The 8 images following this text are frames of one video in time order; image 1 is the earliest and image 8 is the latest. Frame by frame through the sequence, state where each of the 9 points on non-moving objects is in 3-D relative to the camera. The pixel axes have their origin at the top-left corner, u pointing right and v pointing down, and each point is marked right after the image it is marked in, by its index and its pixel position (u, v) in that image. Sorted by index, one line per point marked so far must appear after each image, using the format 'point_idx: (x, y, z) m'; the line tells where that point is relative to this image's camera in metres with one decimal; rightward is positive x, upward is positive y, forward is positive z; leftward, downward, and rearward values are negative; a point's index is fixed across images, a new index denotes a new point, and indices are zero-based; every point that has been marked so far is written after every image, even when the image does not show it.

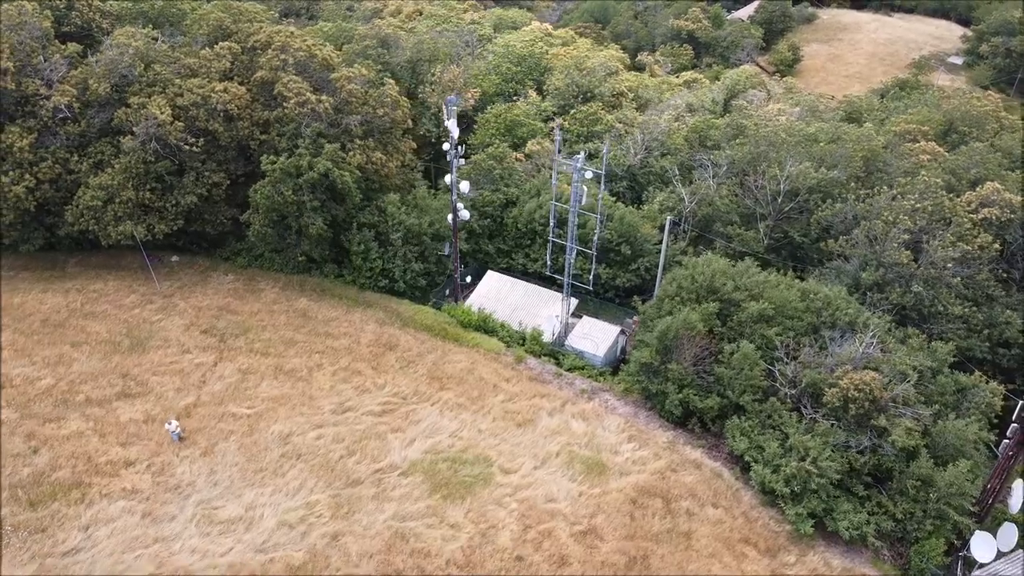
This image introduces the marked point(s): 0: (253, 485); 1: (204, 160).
0: (-4.2, -3.2, +13.2) m
1: (-7.2, +3.0, +18.9) m
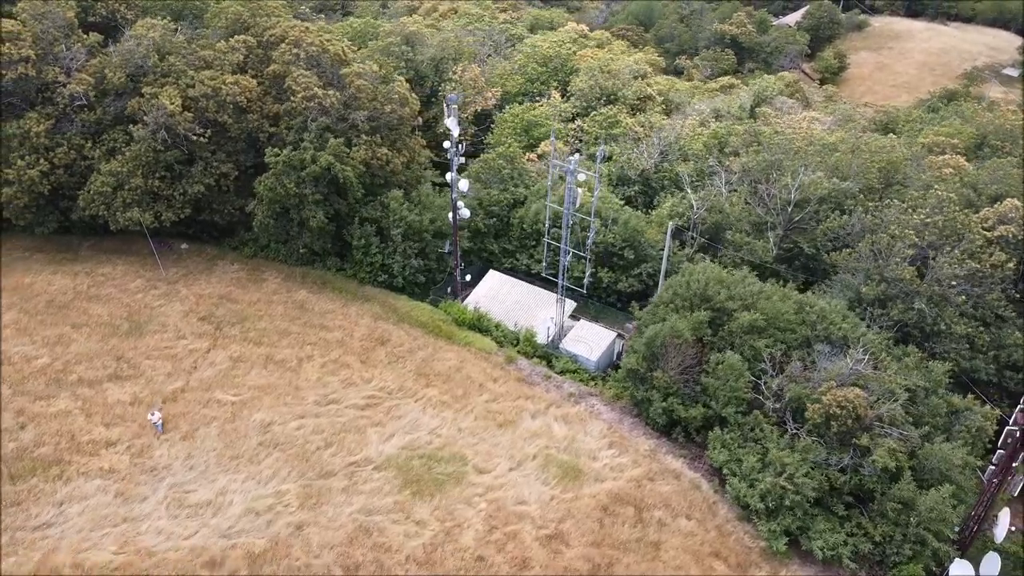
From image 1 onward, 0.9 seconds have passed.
0: (-4.7, -3.0, +13.4) m
1: (-7.1, +3.3, +19.3) m
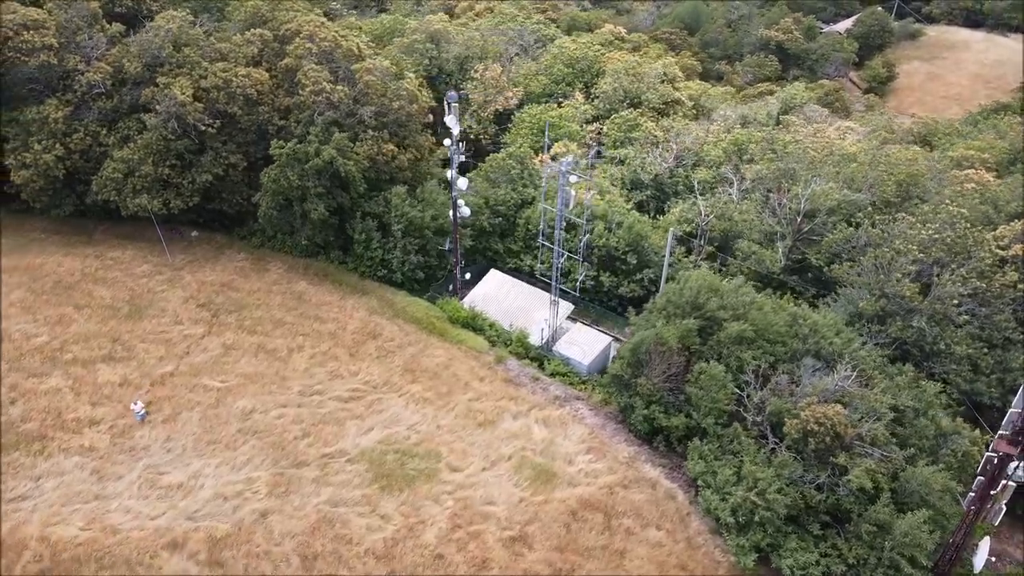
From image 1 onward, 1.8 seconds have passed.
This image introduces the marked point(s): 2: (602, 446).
0: (-5.2, -2.8, +13.7) m
1: (-6.9, +3.5, +19.6) m
2: (+1.7, -2.9, +15.1) m
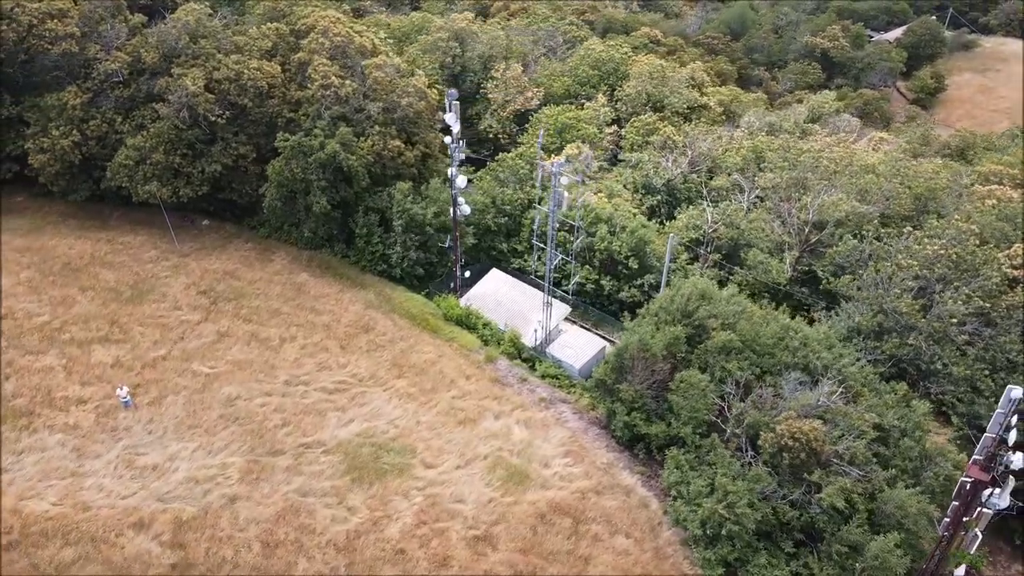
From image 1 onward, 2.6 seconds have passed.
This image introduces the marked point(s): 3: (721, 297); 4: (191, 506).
0: (-5.7, -2.6, +13.9) m
1: (-6.8, +3.8, +20.0) m
2: (+1.3, -3.0, +14.9) m
3: (+4.1, -0.2, +15.9) m
4: (-5.0, -3.4, +12.5) m
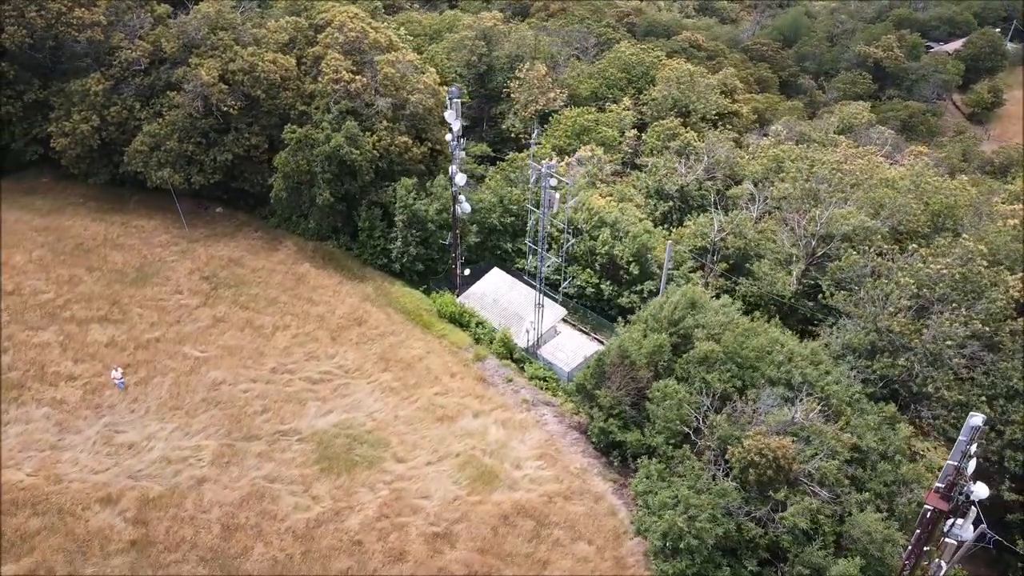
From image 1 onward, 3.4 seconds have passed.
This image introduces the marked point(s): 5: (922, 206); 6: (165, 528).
0: (-6.2, -2.3, +14.3) m
1: (-6.6, +4.1, +20.4) m
2: (+0.8, -3.0, +14.9) m
3: (+3.8, -0.4, +15.6) m
4: (-5.6, -3.1, +12.8) m
5: (+9.7, +2.0, +19.2) m
6: (-5.2, -3.6, +12.1) m
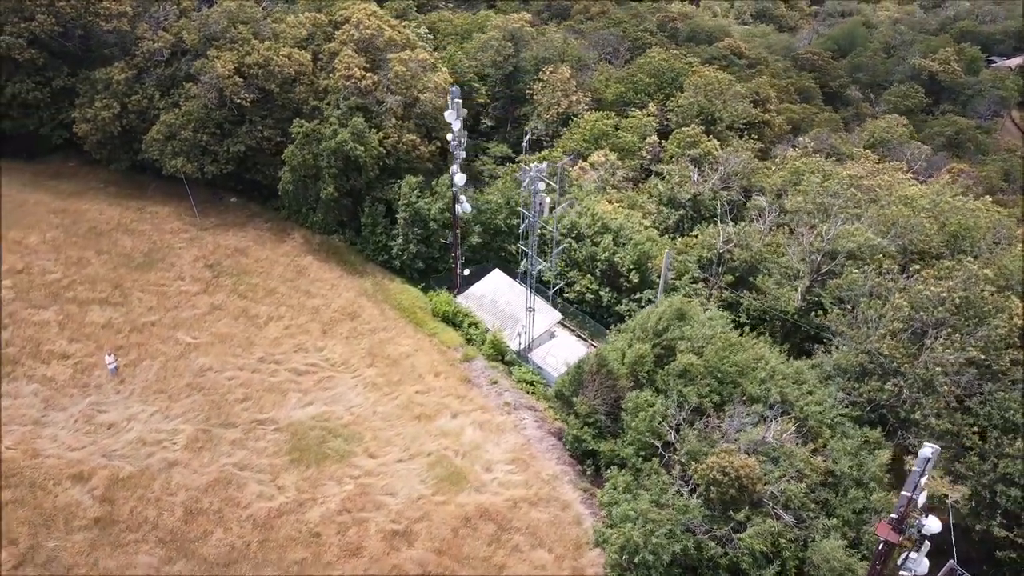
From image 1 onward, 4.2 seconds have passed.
0: (-6.6, -2.1, +14.7) m
1: (-6.4, +4.4, +20.8) m
2: (+0.3, -3.1, +14.8) m
3: (+3.5, -0.6, +15.3) m
4: (-6.2, -2.9, +13.2) m
5: (+9.7, +1.4, +18.5) m
6: (-5.9, -3.4, +12.4) m
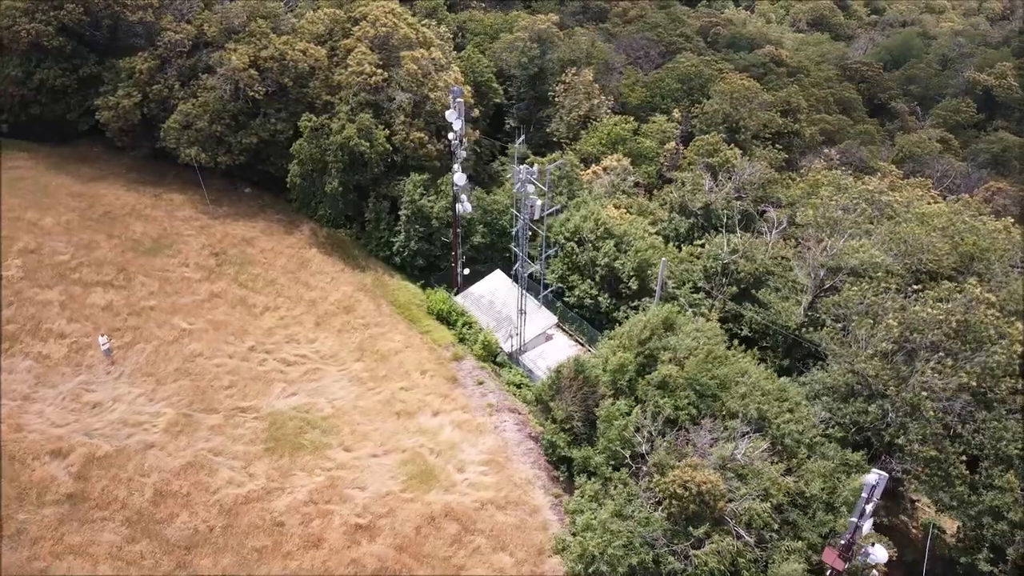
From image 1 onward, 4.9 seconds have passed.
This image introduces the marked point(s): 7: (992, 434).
0: (-7.0, -1.8, +15.0) m
1: (-6.1, +4.7, +21.1) m
2: (-0.2, -3.2, +14.7) m
3: (+3.2, -0.8, +15.1) m
4: (-6.7, -2.6, +13.5) m
5: (+9.7, +0.9, +17.9) m
6: (-6.4, -3.1, +12.8) m
7: (+8.1, -2.4, +13.7) m
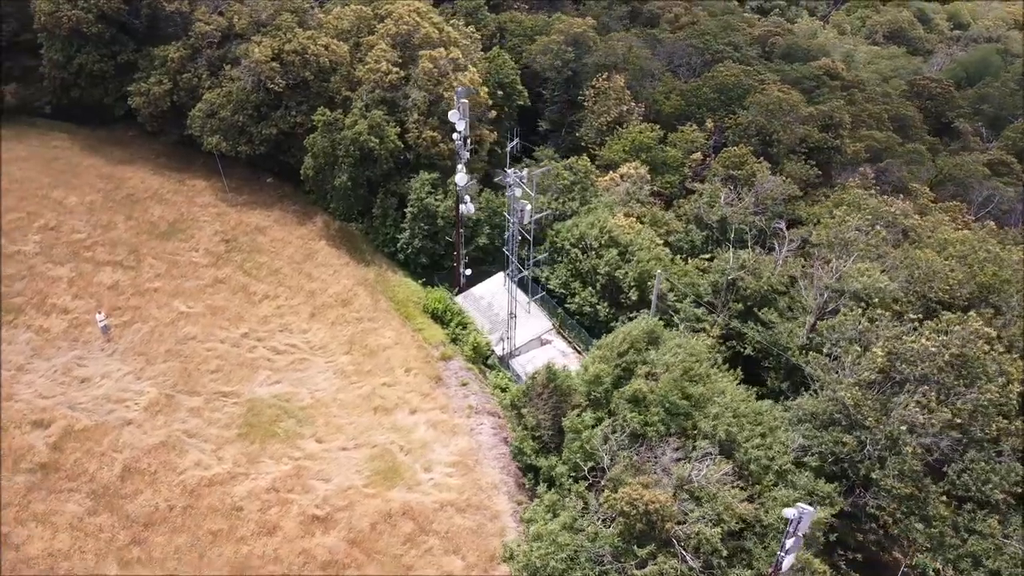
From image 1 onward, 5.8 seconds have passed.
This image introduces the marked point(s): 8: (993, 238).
0: (-7.4, -1.4, +15.6) m
1: (-5.6, +4.9, +21.5) m
2: (-0.7, -3.2, +14.7) m
3: (+2.7, -1.0, +14.8) m
4: (-7.3, -2.3, +14.0) m
5: (+9.6, +0.3, +17.1) m
6: (-7.1, -2.8, +13.2) m
7: (+7.4, -3.0, +13.0) m
8: (+11.5, +1.3, +19.8) m
